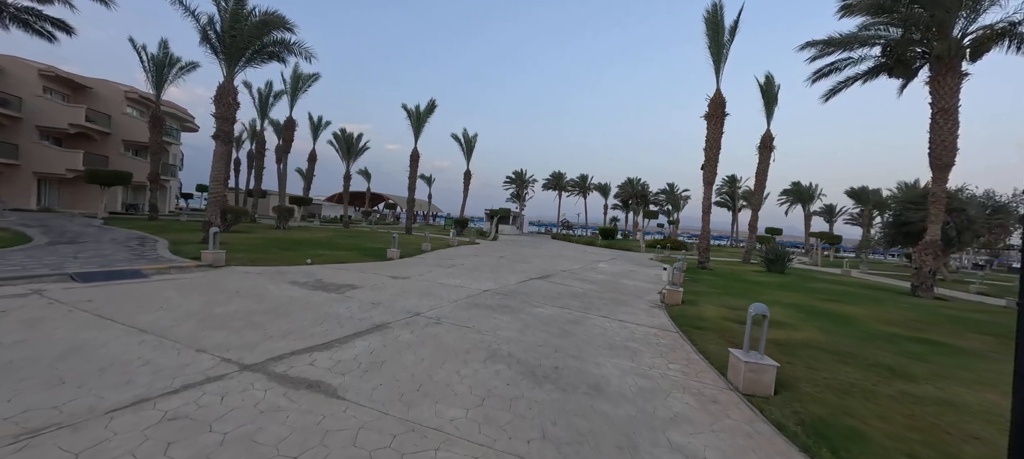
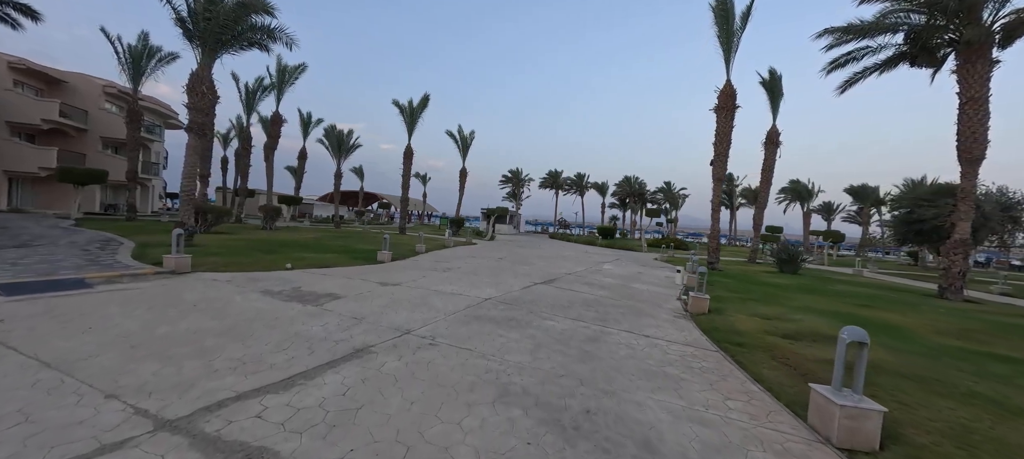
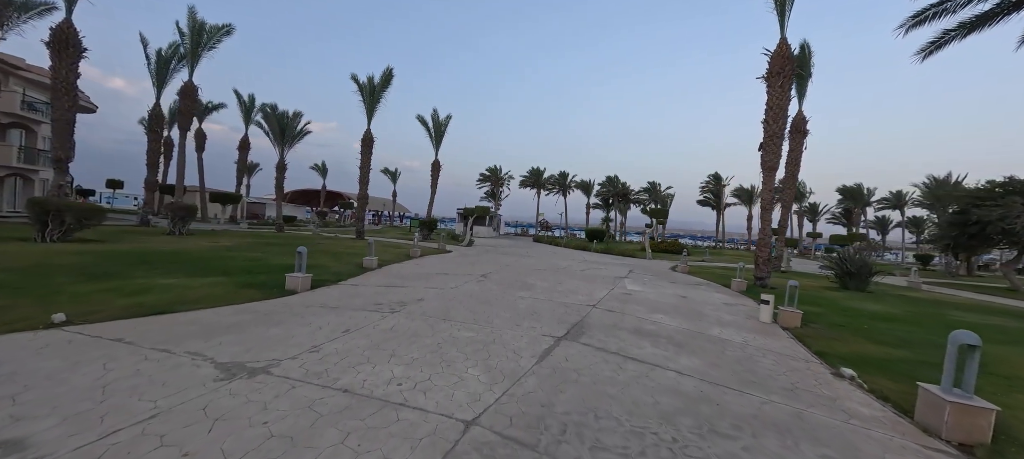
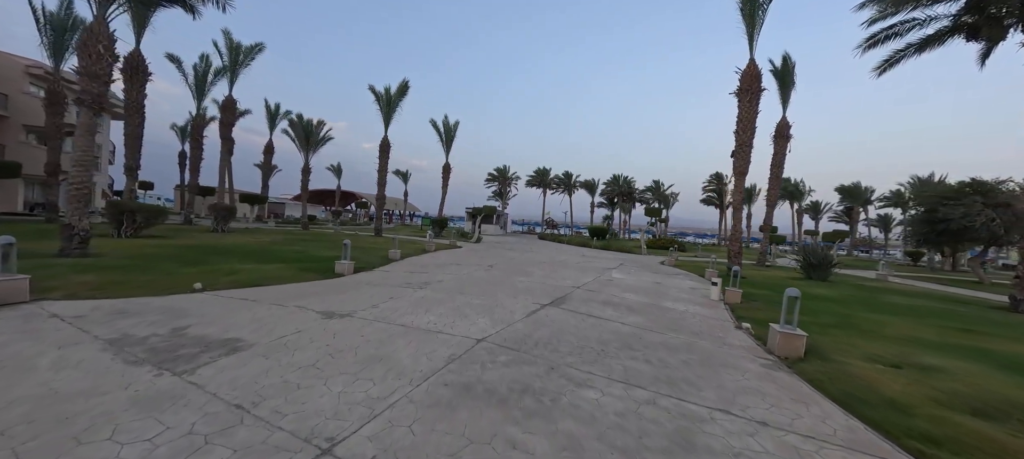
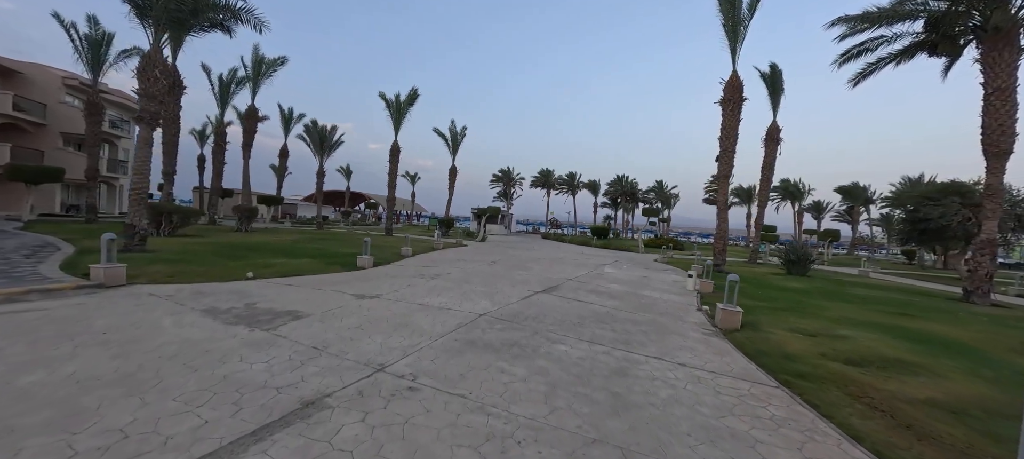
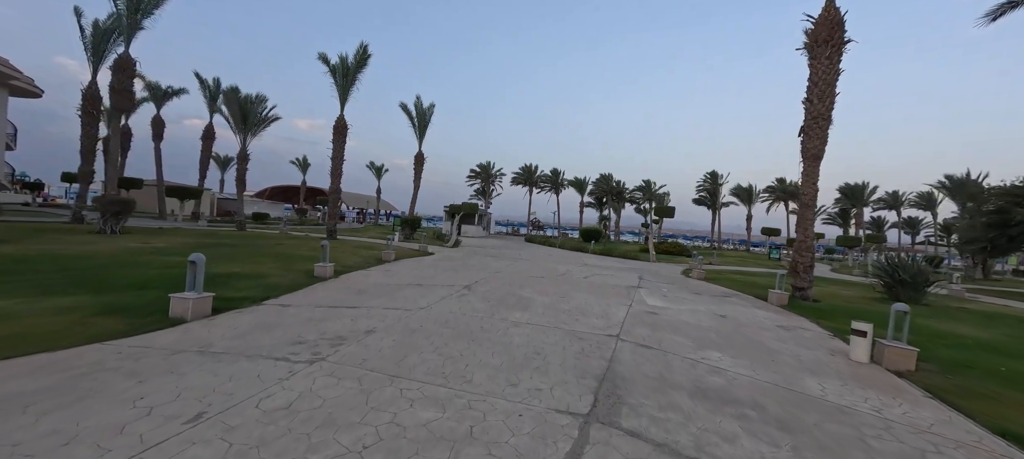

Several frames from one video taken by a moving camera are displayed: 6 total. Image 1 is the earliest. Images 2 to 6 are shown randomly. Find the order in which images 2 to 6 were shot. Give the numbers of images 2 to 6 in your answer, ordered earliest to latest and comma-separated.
2, 5, 4, 3, 6
